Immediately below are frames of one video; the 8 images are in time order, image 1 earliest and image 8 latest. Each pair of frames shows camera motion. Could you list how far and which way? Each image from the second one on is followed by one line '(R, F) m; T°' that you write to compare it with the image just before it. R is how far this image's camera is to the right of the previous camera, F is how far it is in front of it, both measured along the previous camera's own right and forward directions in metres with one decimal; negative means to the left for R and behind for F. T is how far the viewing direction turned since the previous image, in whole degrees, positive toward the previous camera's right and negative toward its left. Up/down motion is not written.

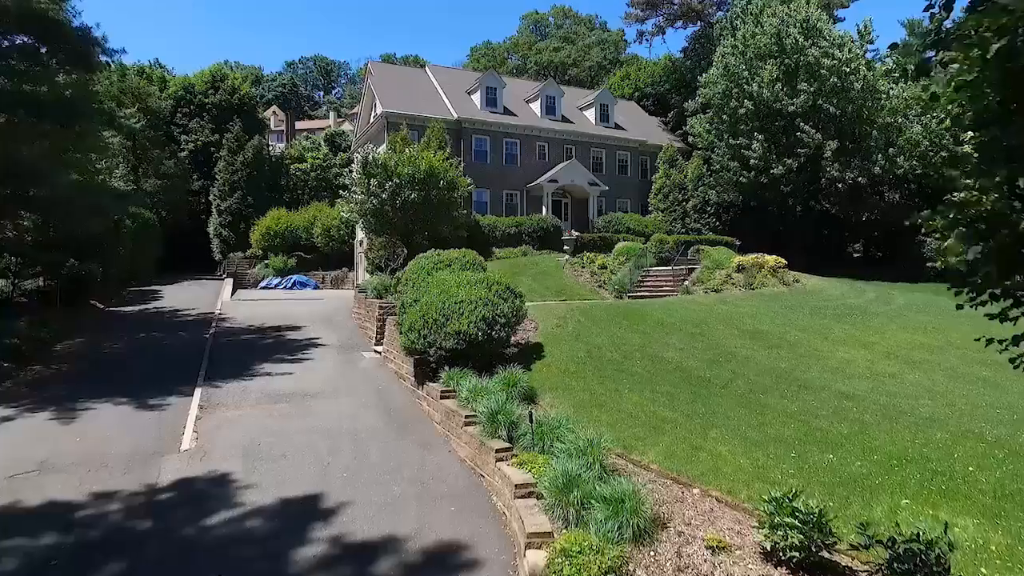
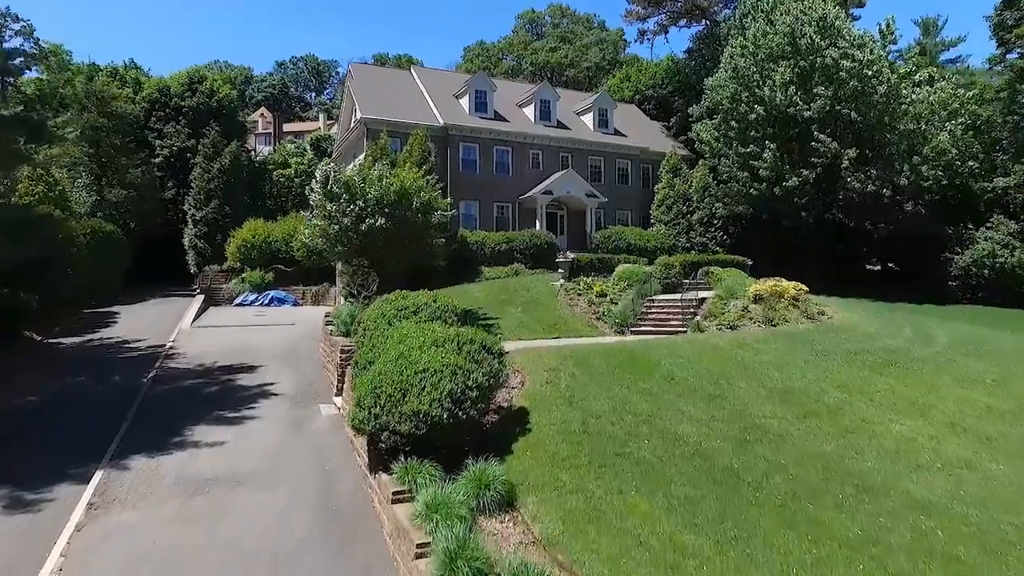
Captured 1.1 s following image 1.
(+0.4, +2.5) m; 0°
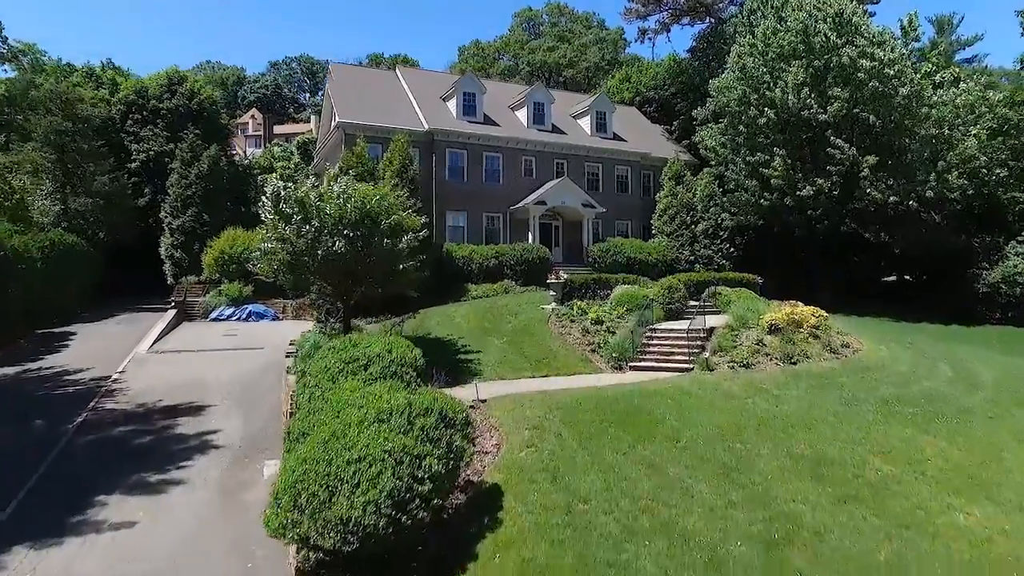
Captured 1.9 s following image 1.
(+0.5, +2.2) m; 0°
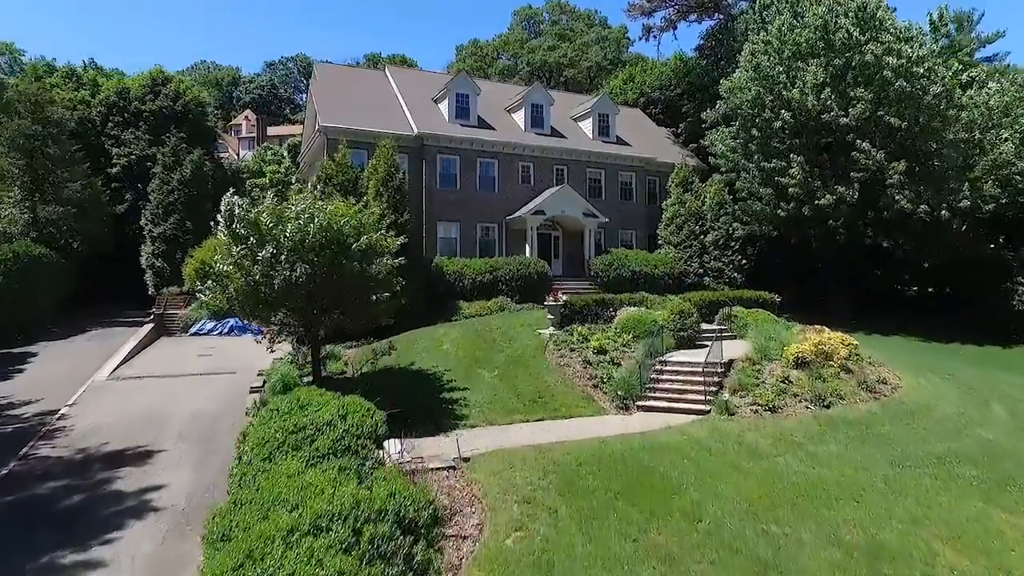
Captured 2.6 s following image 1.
(+0.3, +1.9) m; 0°
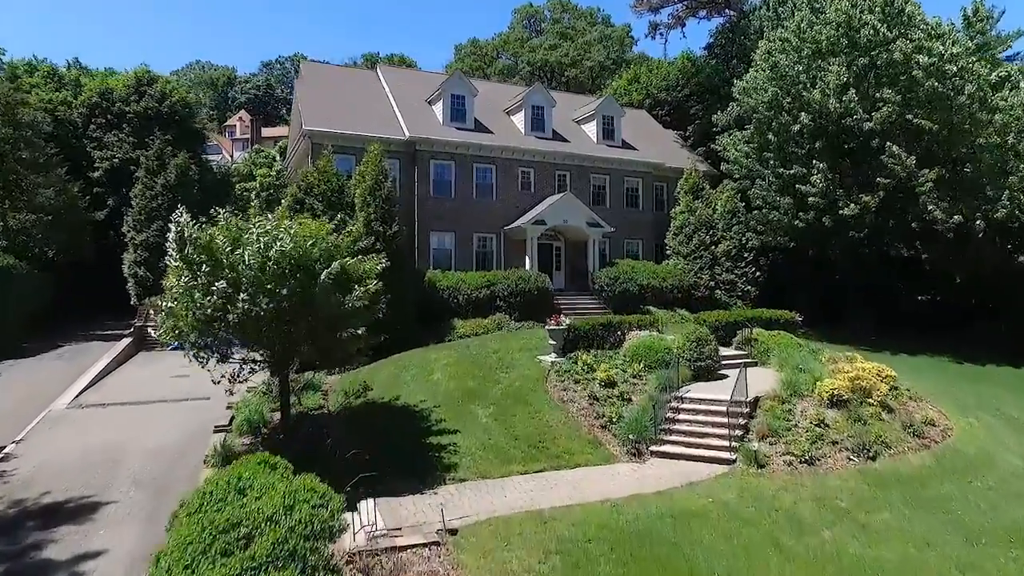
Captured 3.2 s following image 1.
(+0.1, +1.7) m; 0°
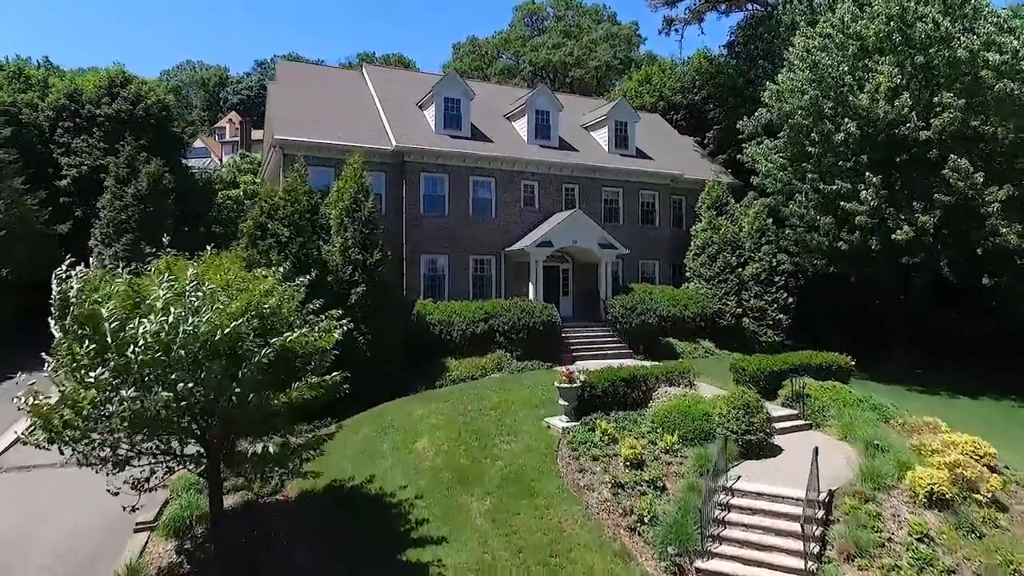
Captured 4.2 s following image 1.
(-0.1, +3.0) m; 0°
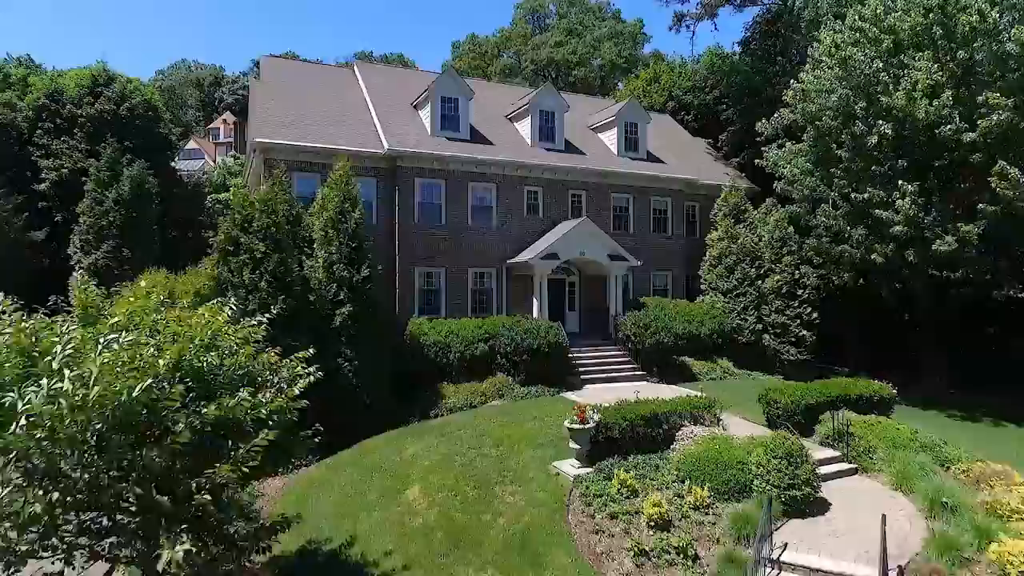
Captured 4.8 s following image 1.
(-0.1, +1.7) m; 0°
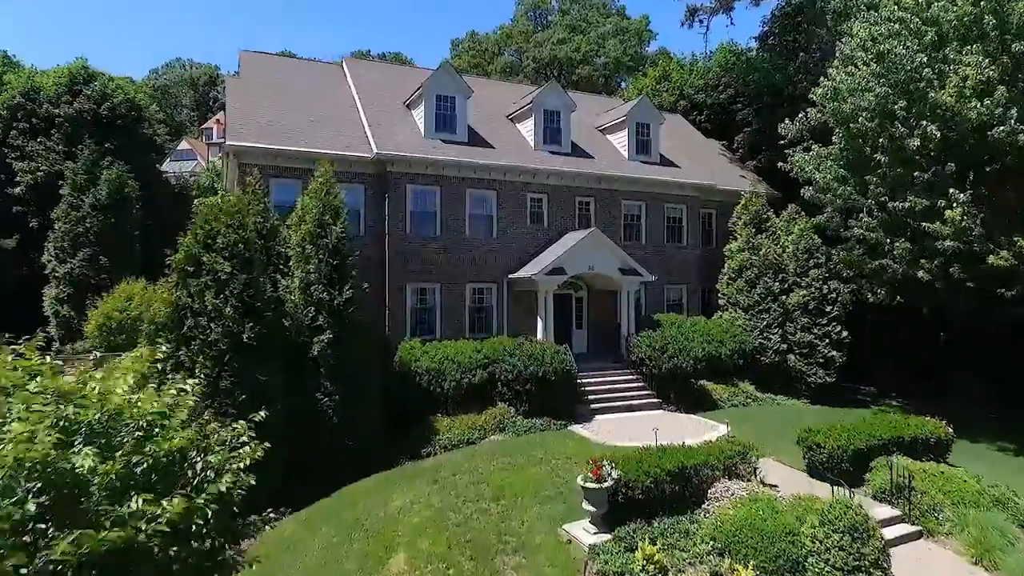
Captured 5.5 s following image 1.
(-0.1, +1.8) m; 0°
